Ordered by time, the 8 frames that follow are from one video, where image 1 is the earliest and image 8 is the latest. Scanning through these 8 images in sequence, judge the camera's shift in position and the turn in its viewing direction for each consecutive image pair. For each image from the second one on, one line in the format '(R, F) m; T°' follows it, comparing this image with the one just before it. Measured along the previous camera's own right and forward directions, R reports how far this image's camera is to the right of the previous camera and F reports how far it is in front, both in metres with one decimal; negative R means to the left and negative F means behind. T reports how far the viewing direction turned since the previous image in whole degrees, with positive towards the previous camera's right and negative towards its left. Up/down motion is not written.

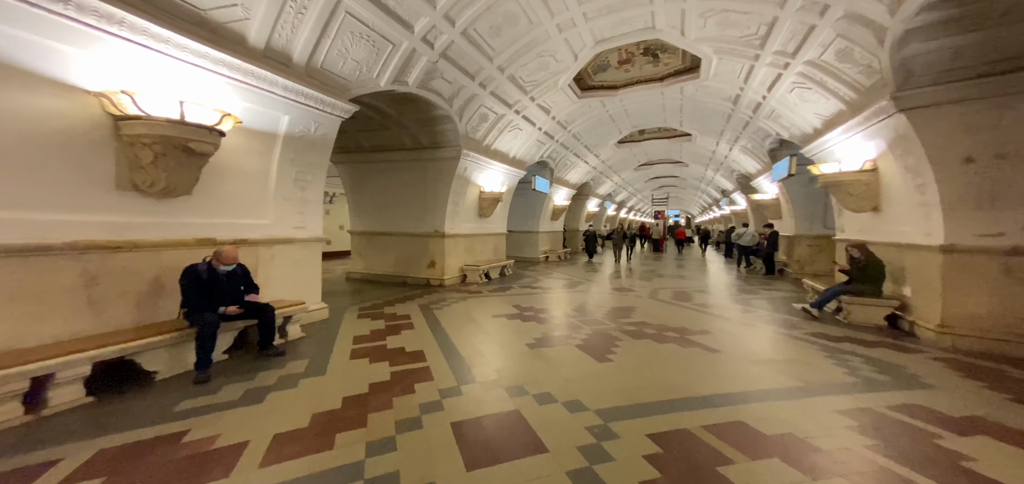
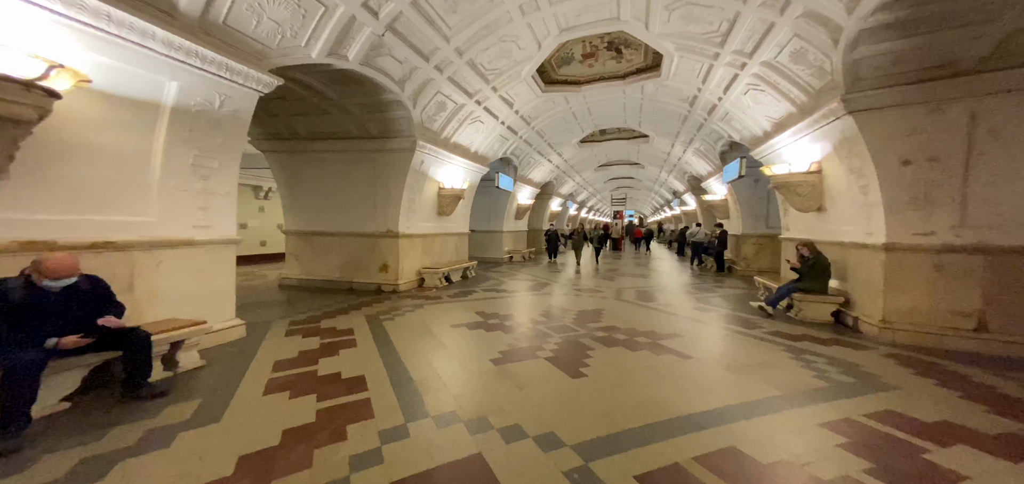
(0.0, +0.4) m; +6°
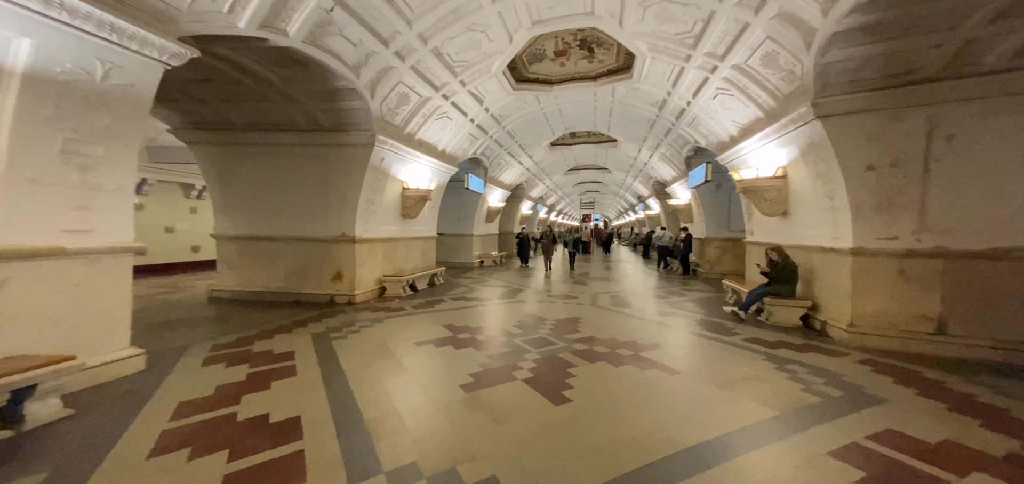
(0.0, +0.3) m; +5°
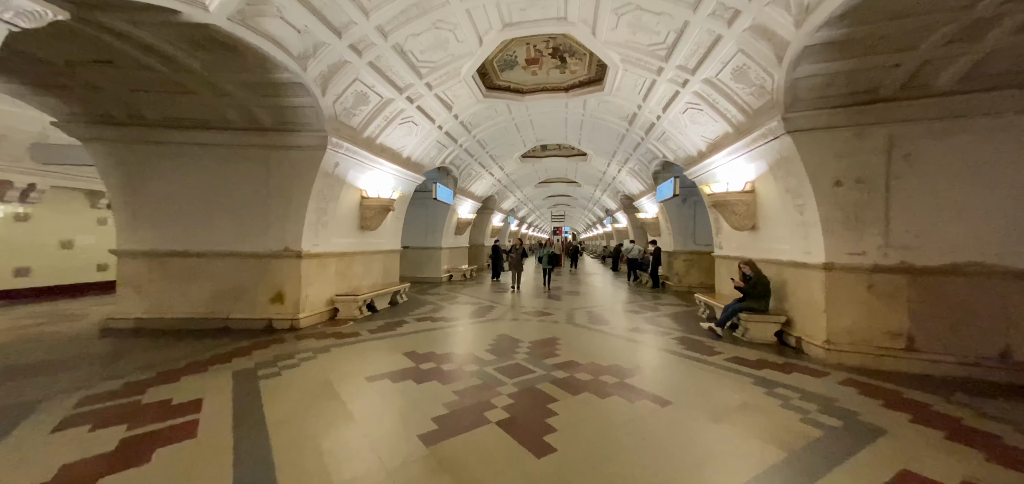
(0.0, +0.4) m; +5°
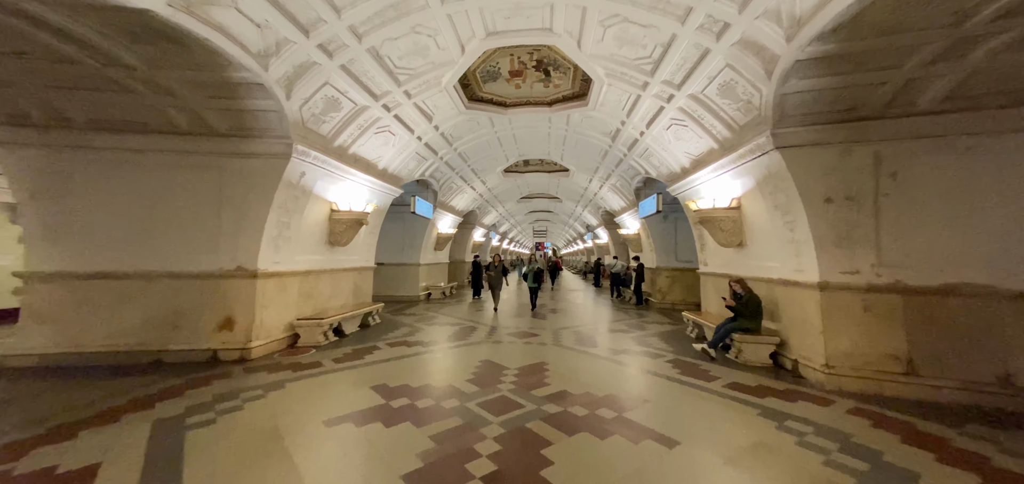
(0.0, +0.3) m; +3°
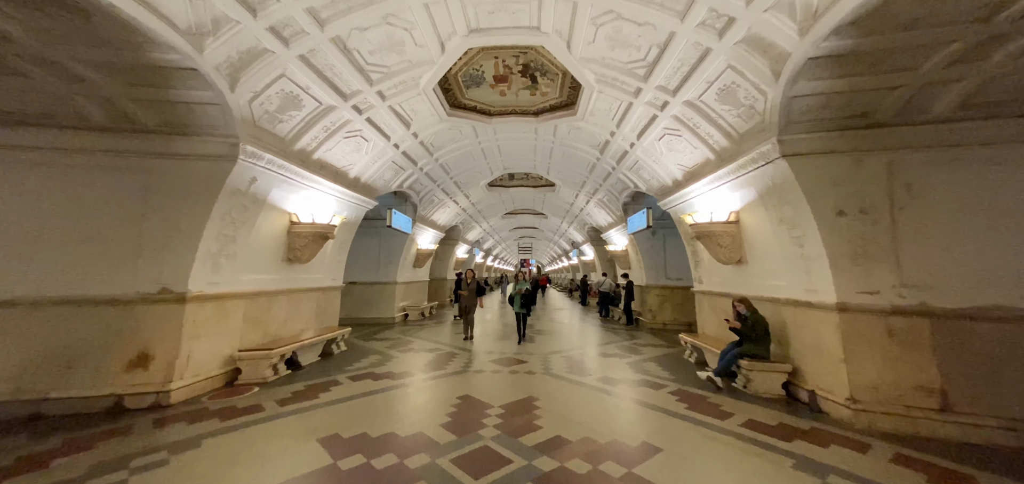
(0.0, +0.5) m; +3°
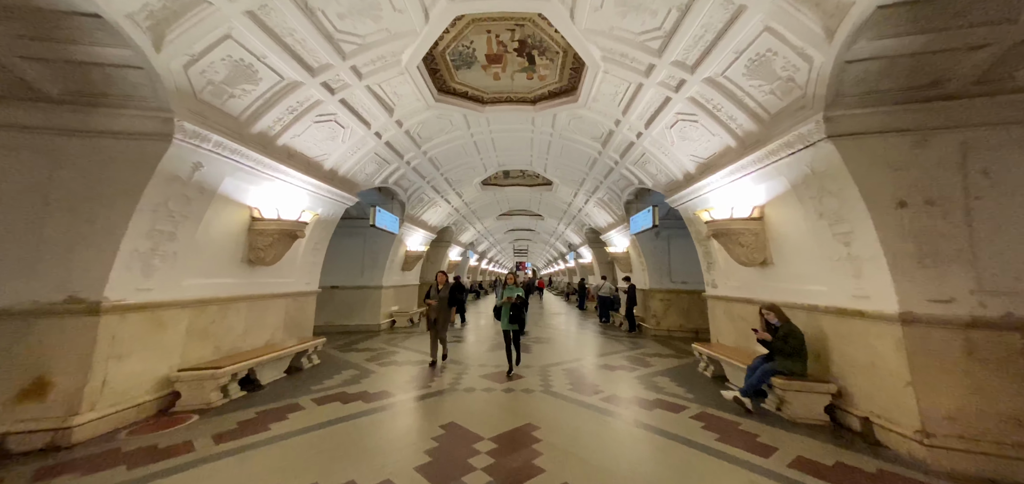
(0.0, +0.6) m; +1°
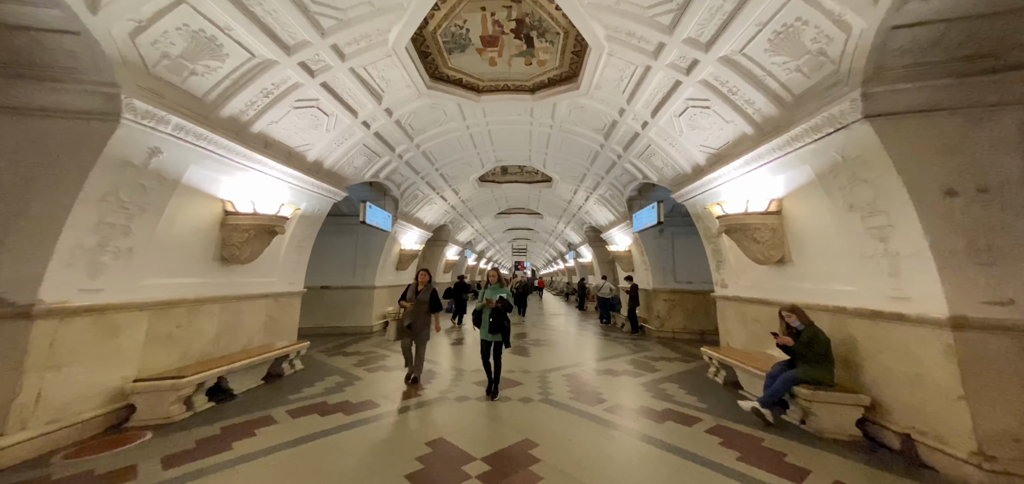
(0.0, +0.3) m; 0°
